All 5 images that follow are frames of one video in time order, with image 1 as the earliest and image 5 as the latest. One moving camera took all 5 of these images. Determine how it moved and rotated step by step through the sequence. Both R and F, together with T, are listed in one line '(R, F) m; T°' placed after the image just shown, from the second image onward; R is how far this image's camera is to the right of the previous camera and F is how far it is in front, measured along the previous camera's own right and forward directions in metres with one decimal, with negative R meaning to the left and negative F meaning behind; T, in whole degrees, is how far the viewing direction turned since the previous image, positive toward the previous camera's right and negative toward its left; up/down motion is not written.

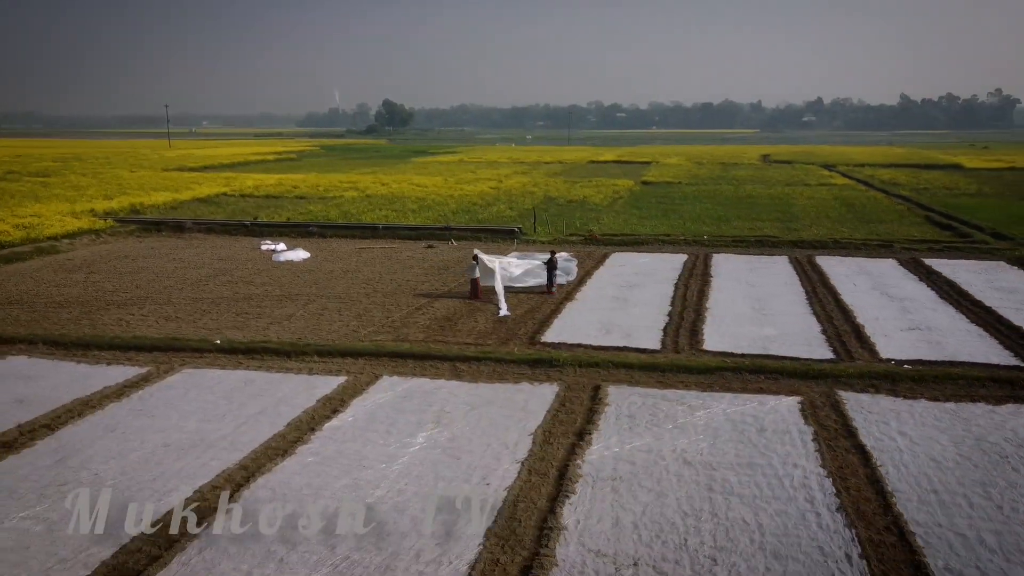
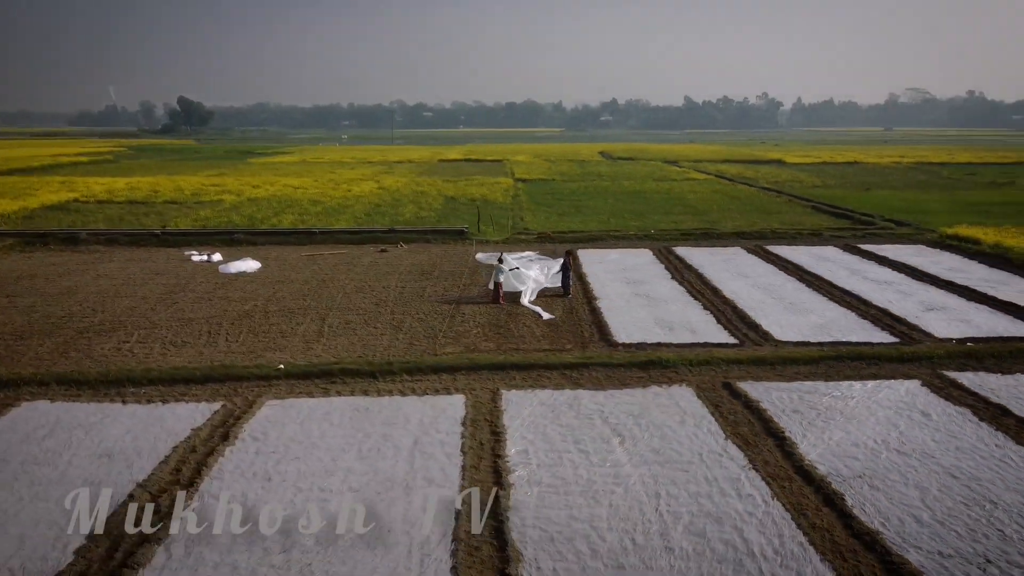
(-3.1, +0.9) m; +13°
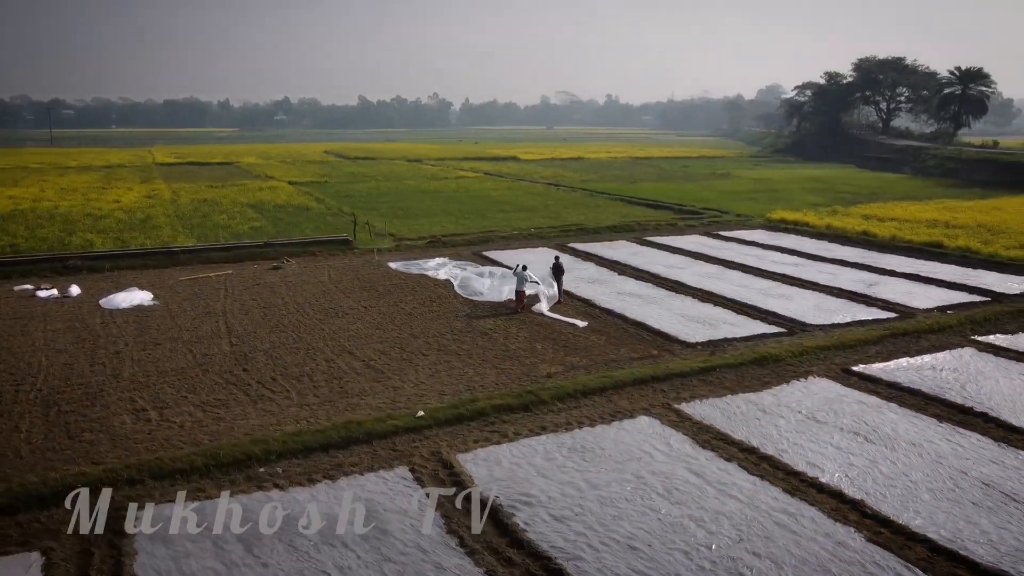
(-4.3, +1.7) m; +22°
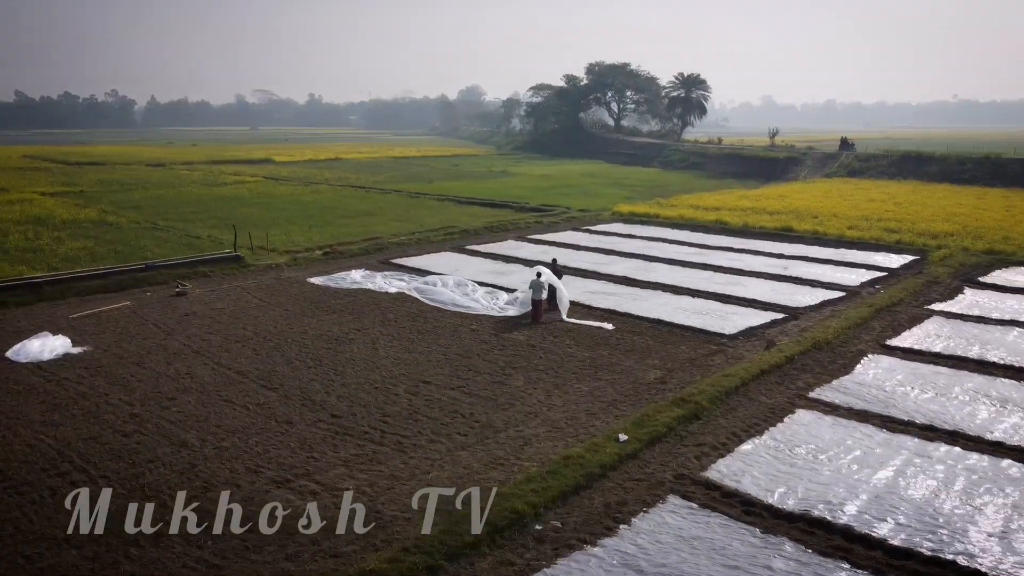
(-3.8, +1.2) m; +20°
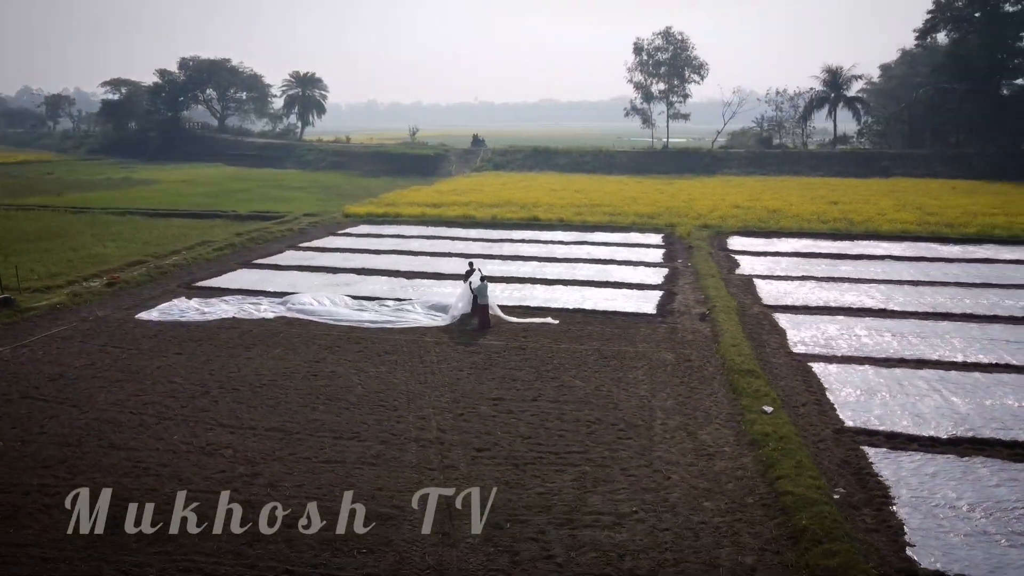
(-4.5, +1.5) m; +30°
